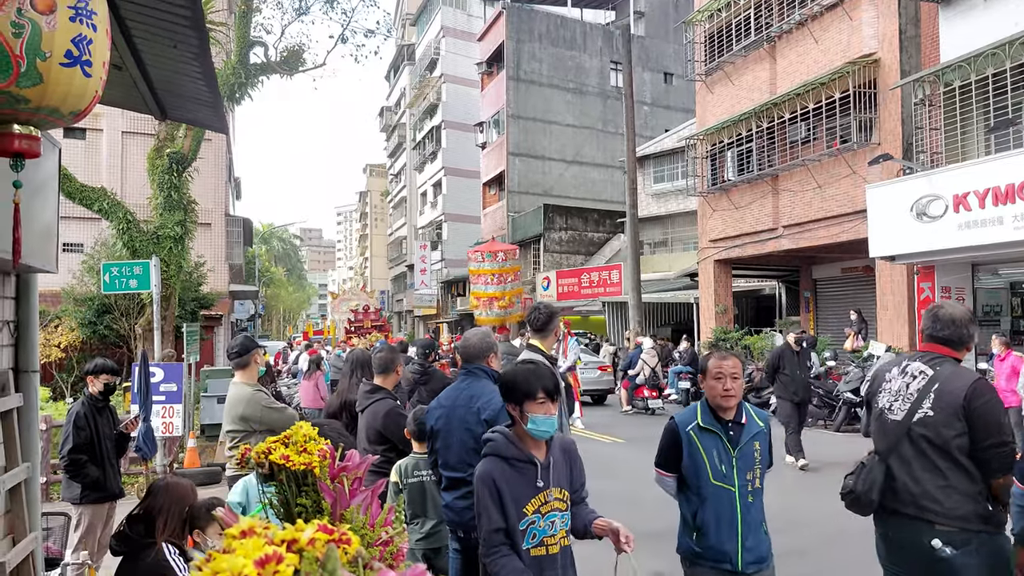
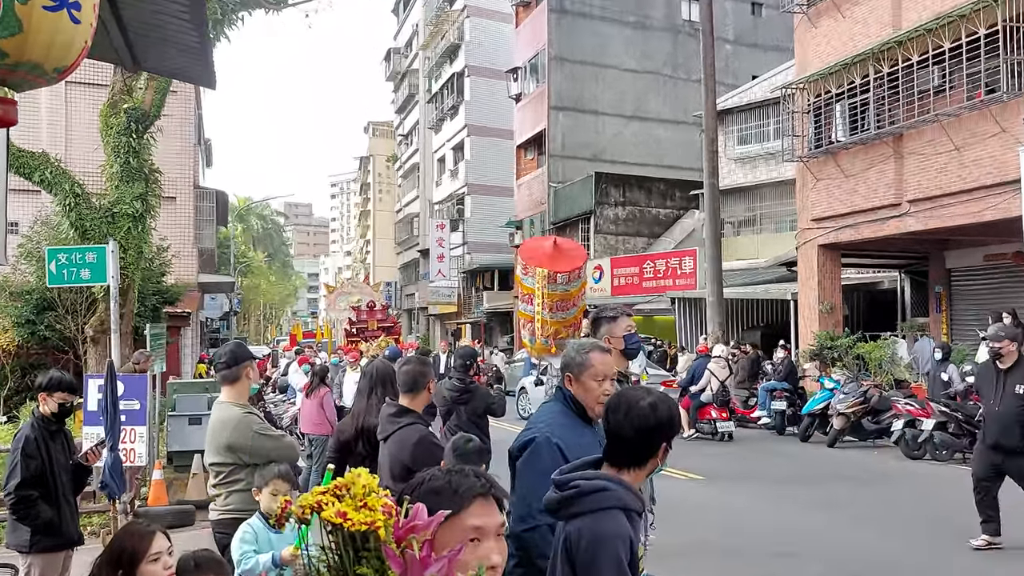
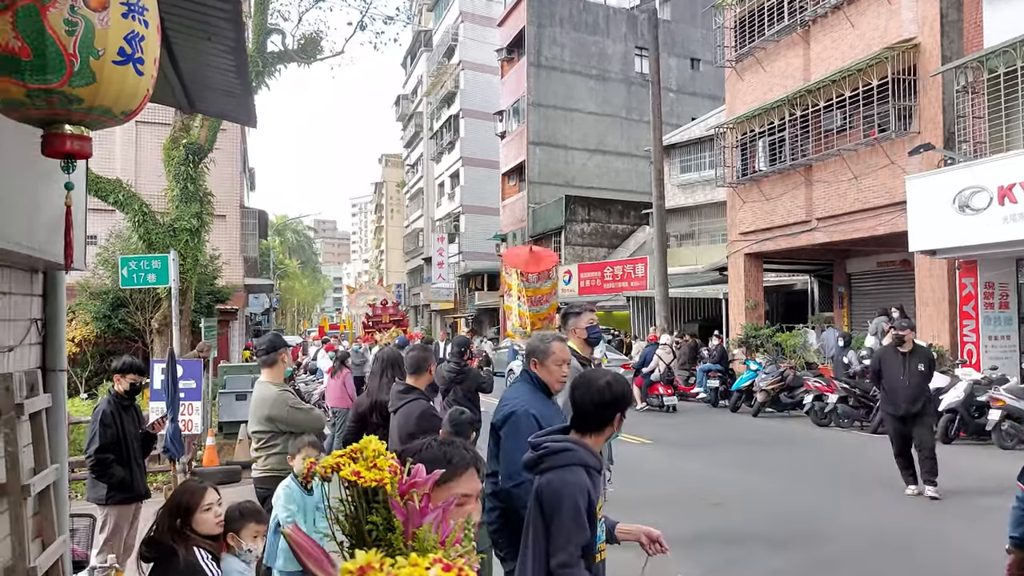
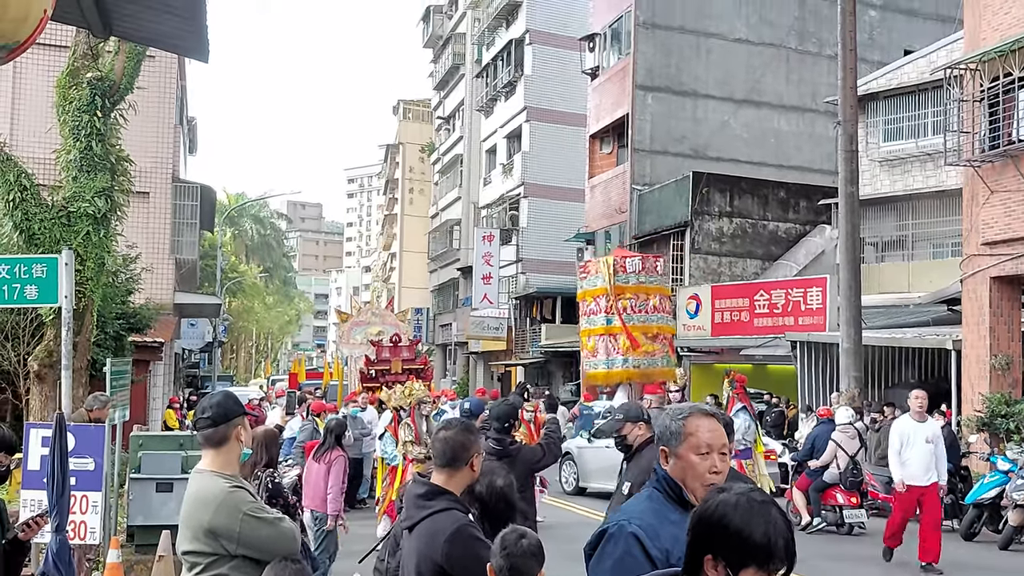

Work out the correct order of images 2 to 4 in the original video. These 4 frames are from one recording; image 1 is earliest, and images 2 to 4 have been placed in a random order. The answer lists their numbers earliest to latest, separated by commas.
3, 2, 4
